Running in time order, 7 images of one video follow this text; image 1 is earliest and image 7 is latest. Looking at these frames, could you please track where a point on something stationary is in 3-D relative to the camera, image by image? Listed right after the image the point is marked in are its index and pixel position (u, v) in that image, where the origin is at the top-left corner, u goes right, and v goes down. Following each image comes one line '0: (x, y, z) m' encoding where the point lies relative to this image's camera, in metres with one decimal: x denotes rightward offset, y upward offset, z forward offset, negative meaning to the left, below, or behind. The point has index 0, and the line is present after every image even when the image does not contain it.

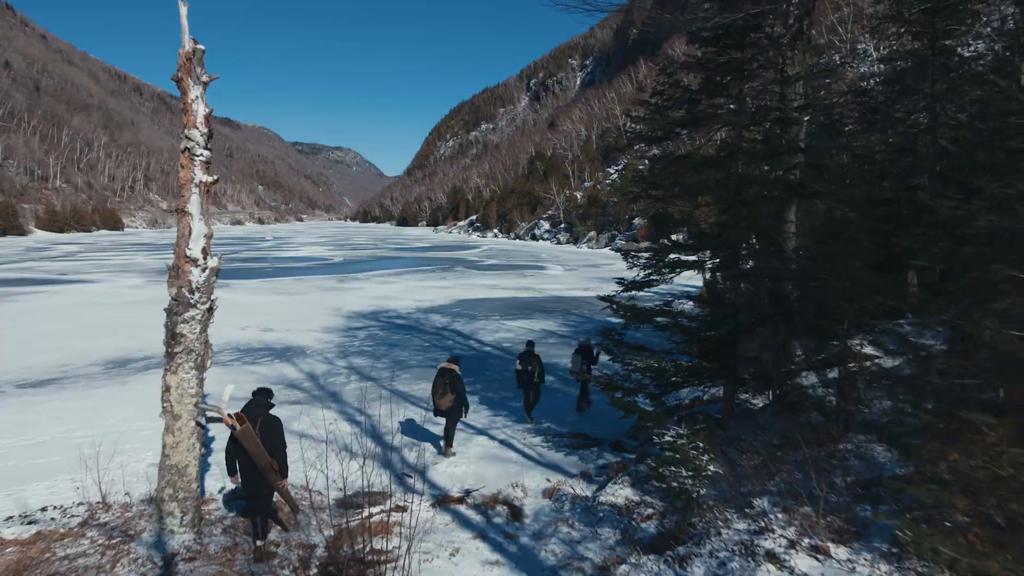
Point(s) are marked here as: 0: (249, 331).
0: (-4.6, -0.8, +12.5) m
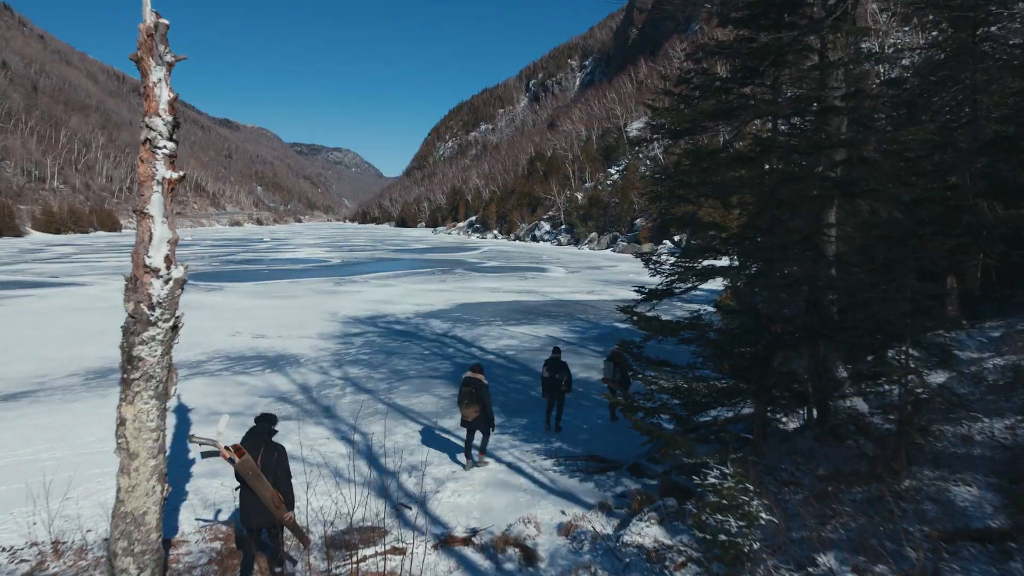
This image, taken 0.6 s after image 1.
0: (-4.5, -0.9, +12.0) m
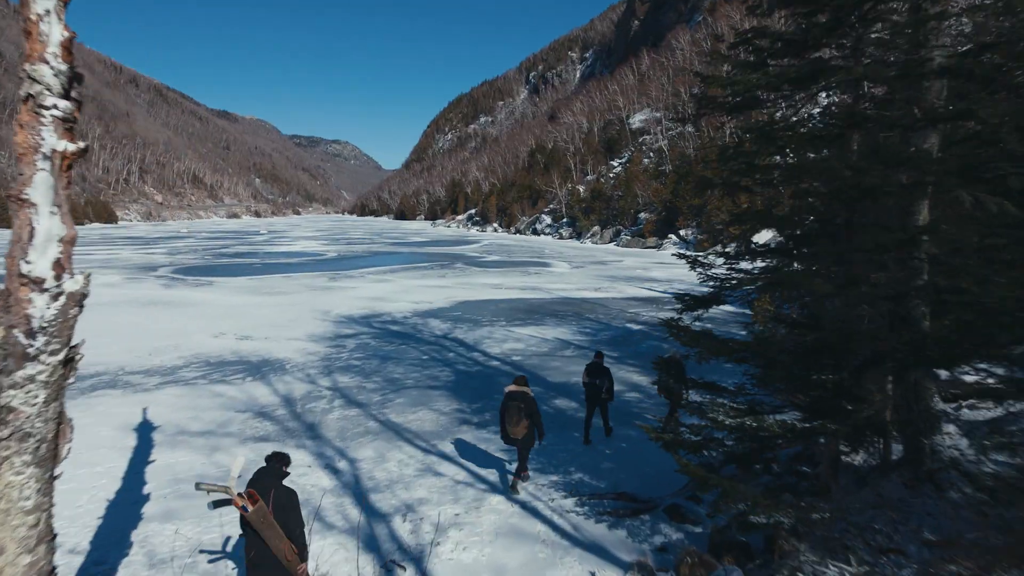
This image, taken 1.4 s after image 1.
0: (-4.4, -0.8, +11.1) m
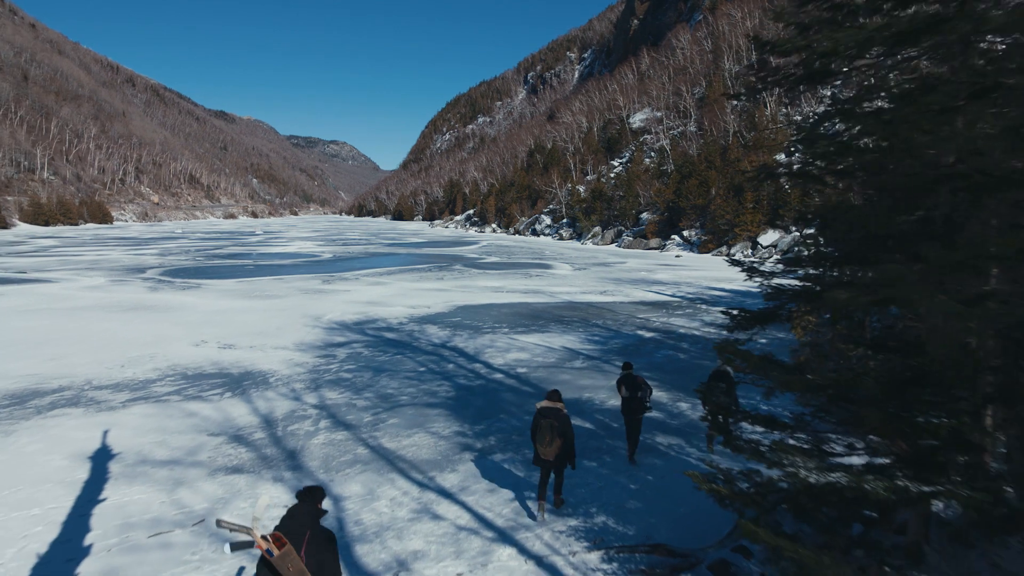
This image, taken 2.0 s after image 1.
0: (-4.4, -0.9, +10.3) m
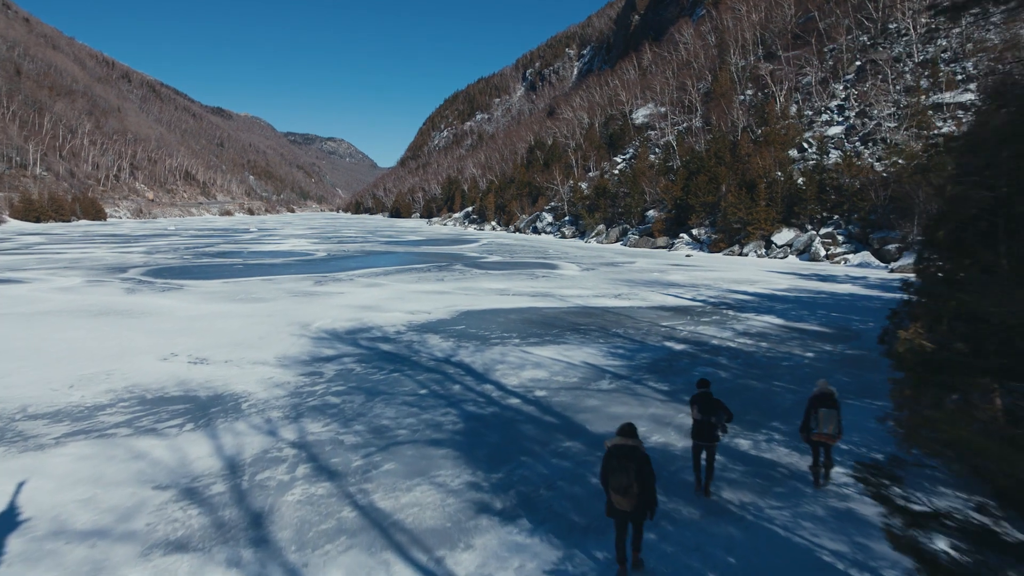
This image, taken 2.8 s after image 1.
0: (-4.2, -1.0, +8.9) m
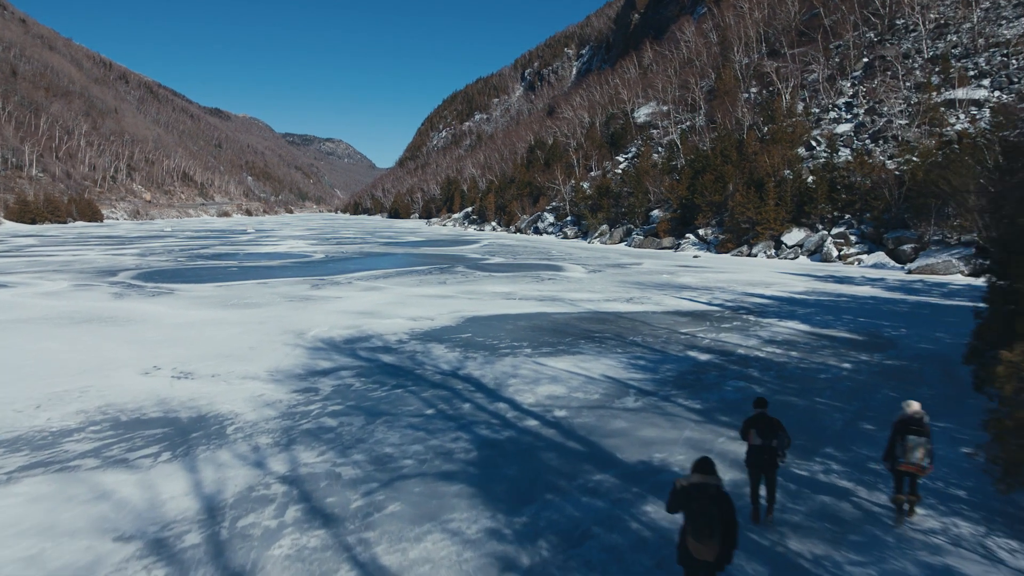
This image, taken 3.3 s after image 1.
0: (-4.1, -1.1, +8.1) m
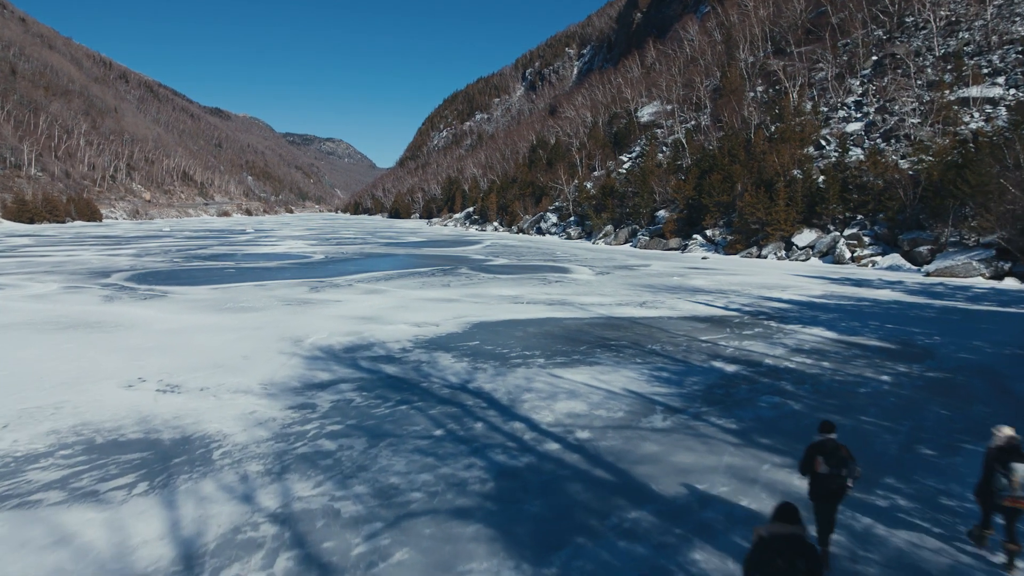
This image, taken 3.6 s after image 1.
0: (-3.9, -1.1, +7.5) m
